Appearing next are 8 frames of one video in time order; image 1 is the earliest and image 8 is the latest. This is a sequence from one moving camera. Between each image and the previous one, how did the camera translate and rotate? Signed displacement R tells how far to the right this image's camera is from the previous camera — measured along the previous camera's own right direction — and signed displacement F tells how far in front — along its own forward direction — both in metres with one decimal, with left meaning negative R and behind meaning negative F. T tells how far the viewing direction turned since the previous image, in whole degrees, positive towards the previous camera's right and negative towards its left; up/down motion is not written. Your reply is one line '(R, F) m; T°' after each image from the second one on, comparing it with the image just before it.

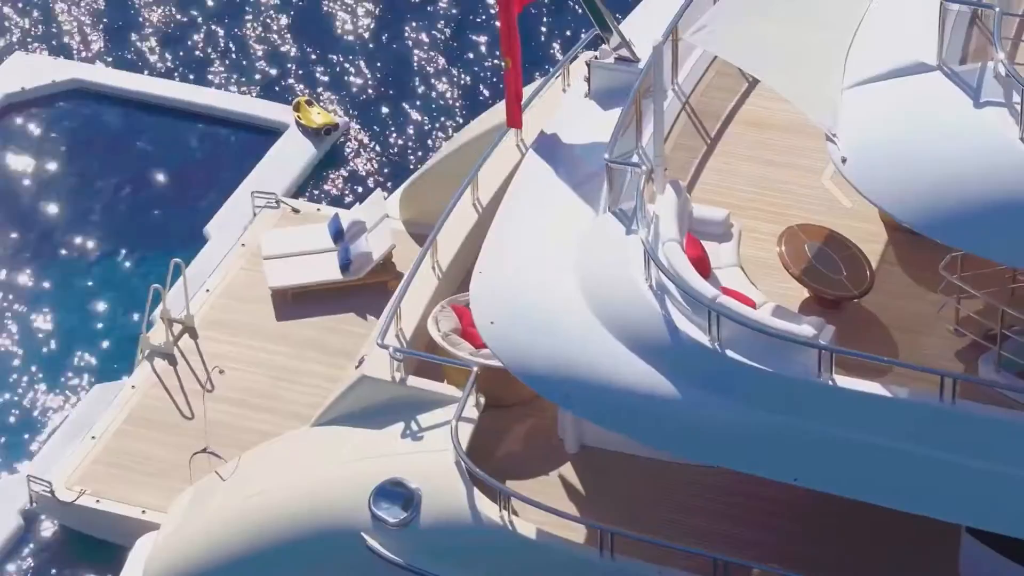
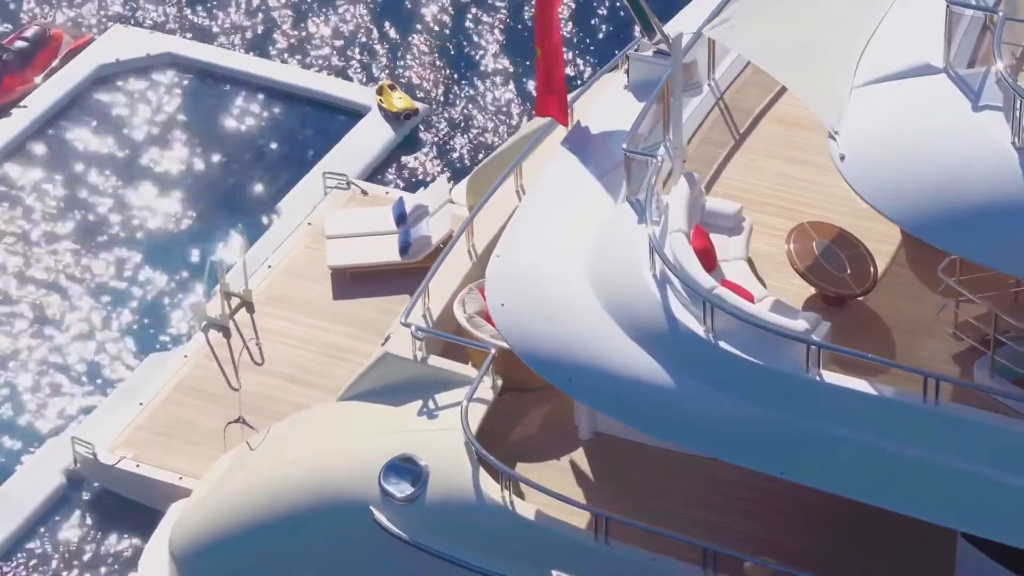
(+0.5, -0.1) m; -3°
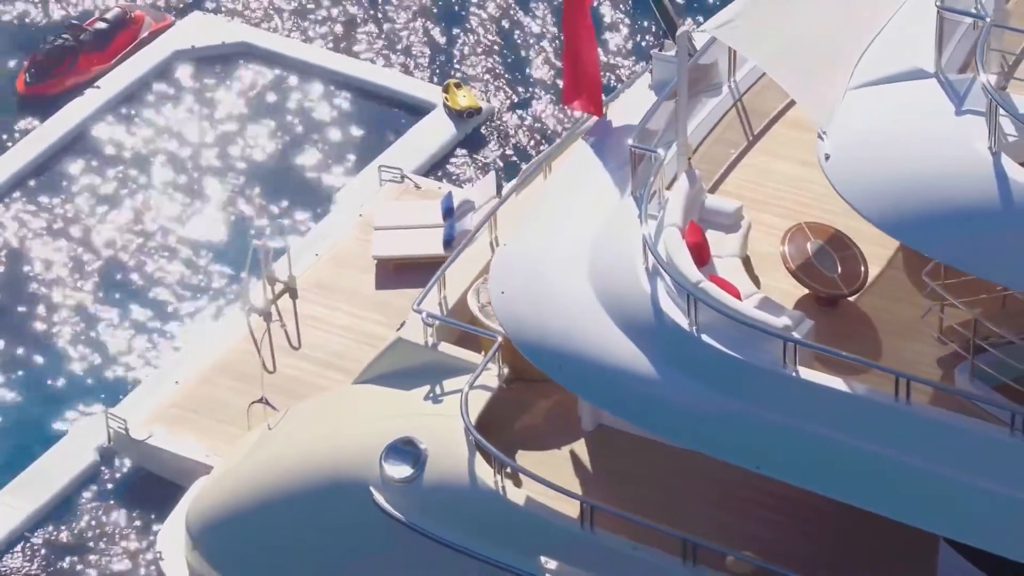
(+0.5, -0.1) m; -3°
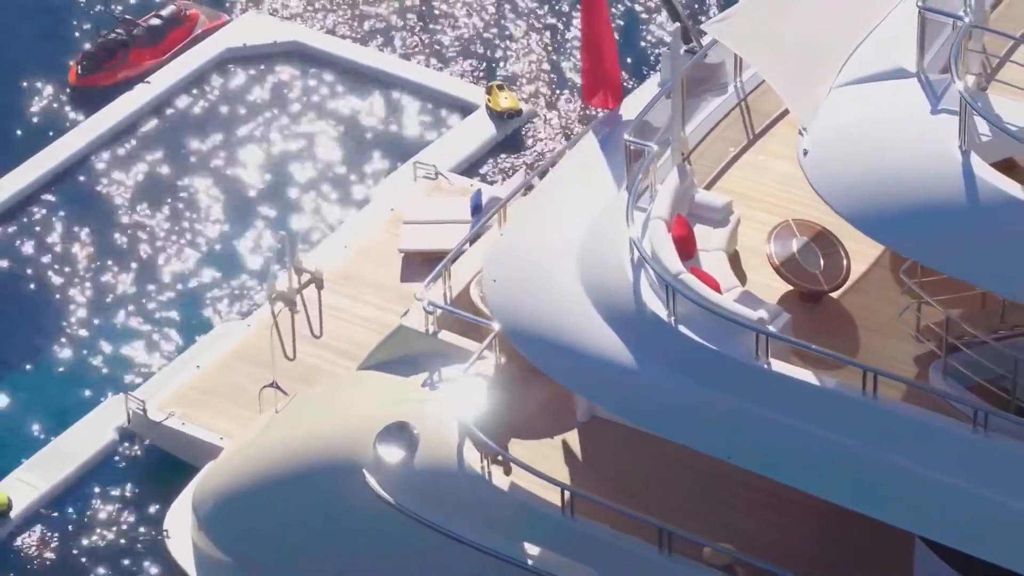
(+0.4, -0.1) m; -2°
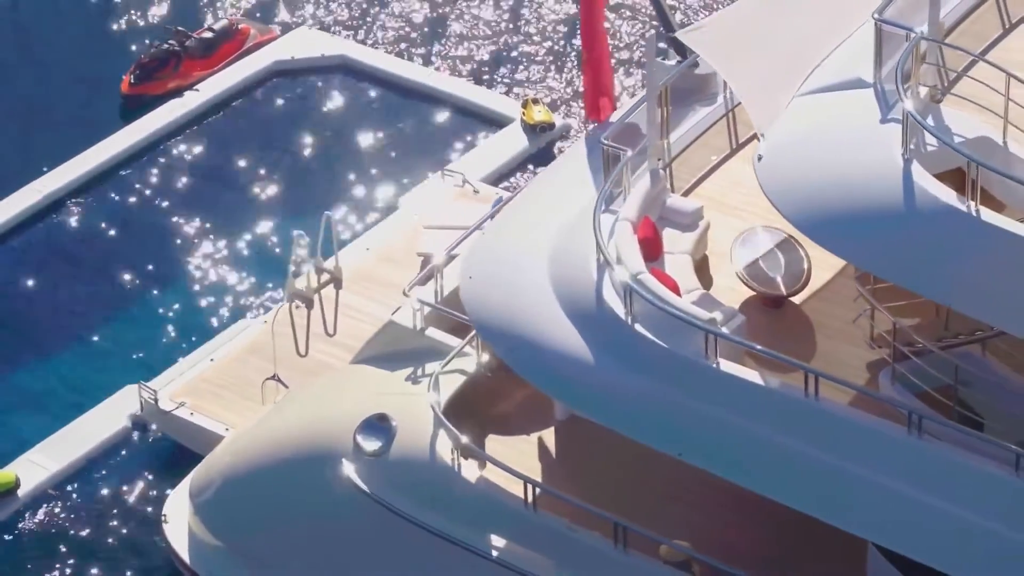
(+0.5, -0.2) m; -2°
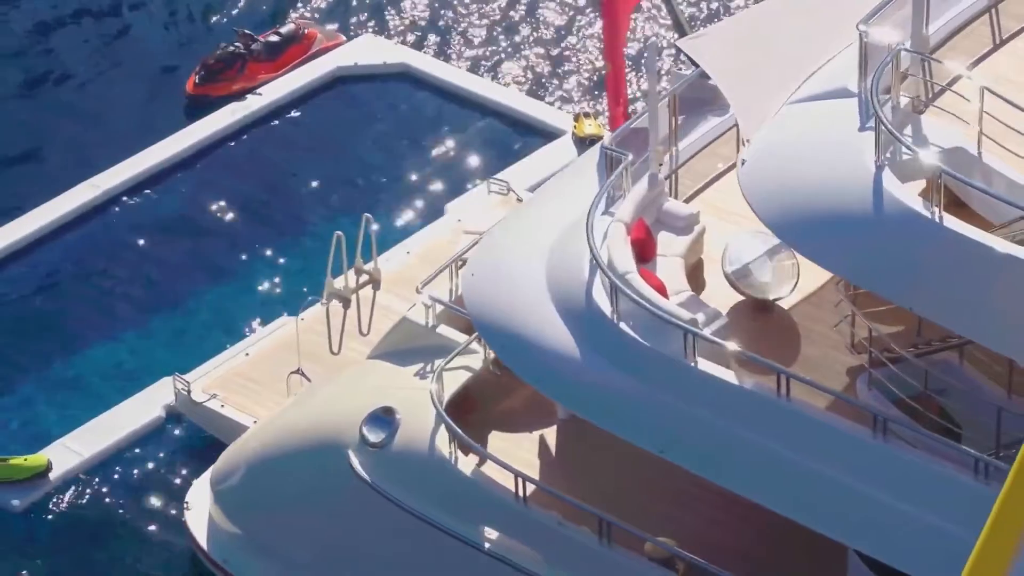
(+0.5, -0.2) m; -2°
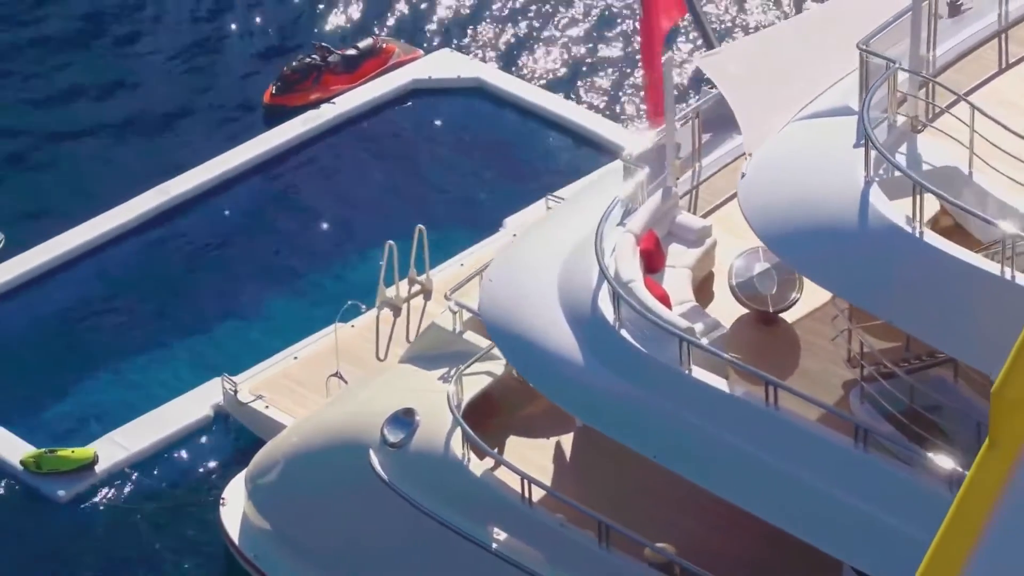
(+0.4, -0.2) m; -3°
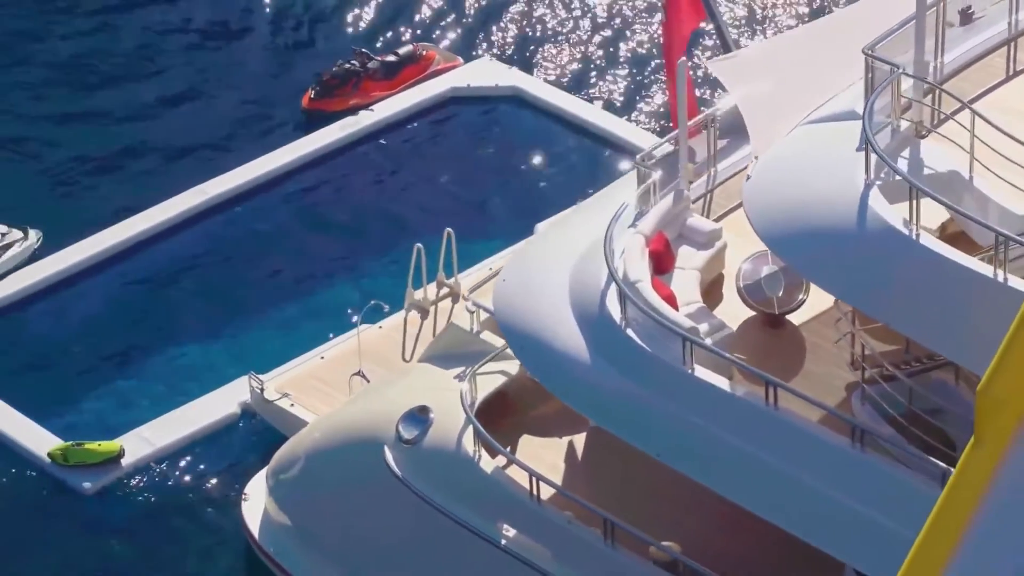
(+0.2, -0.1) m; -2°
